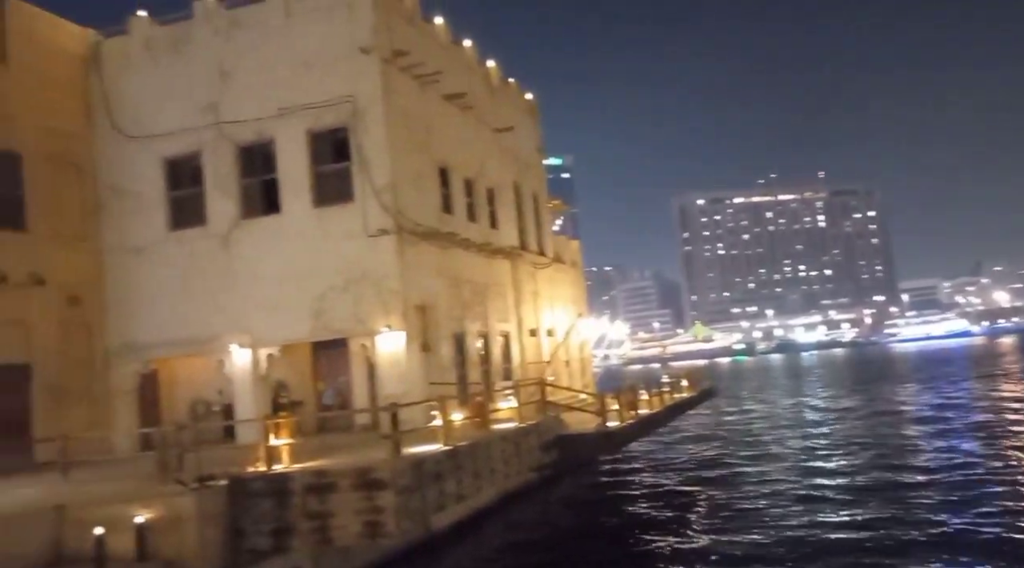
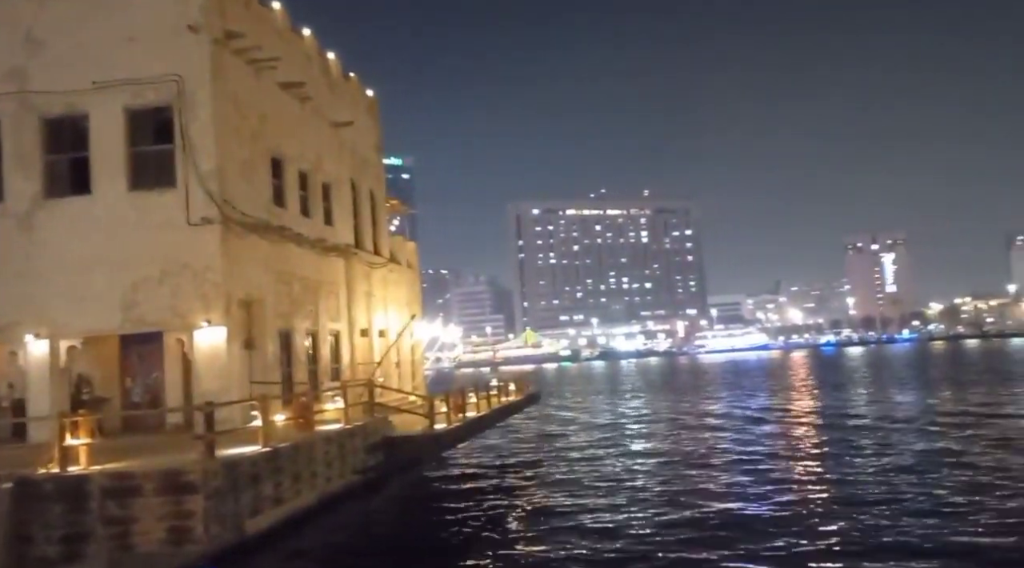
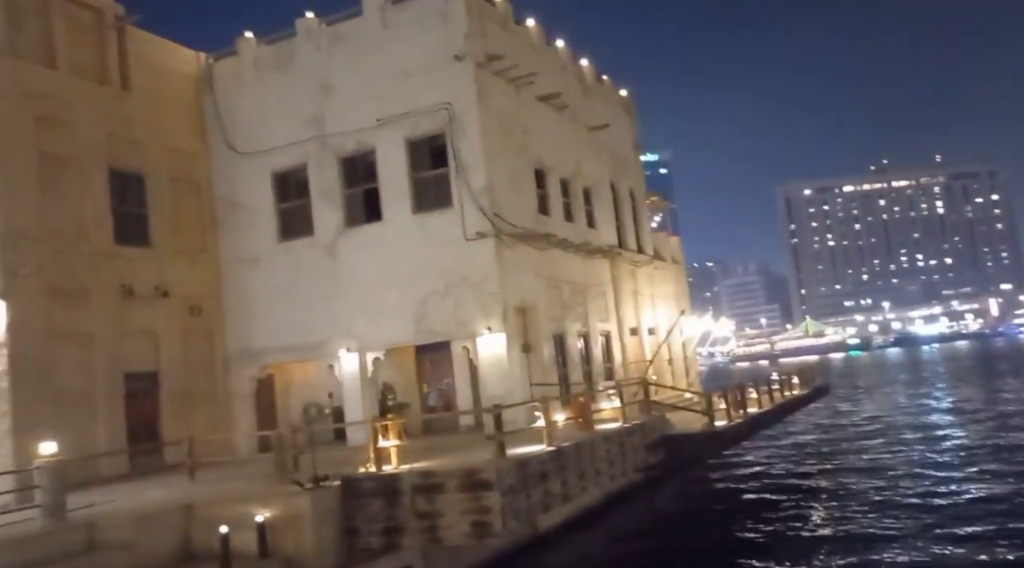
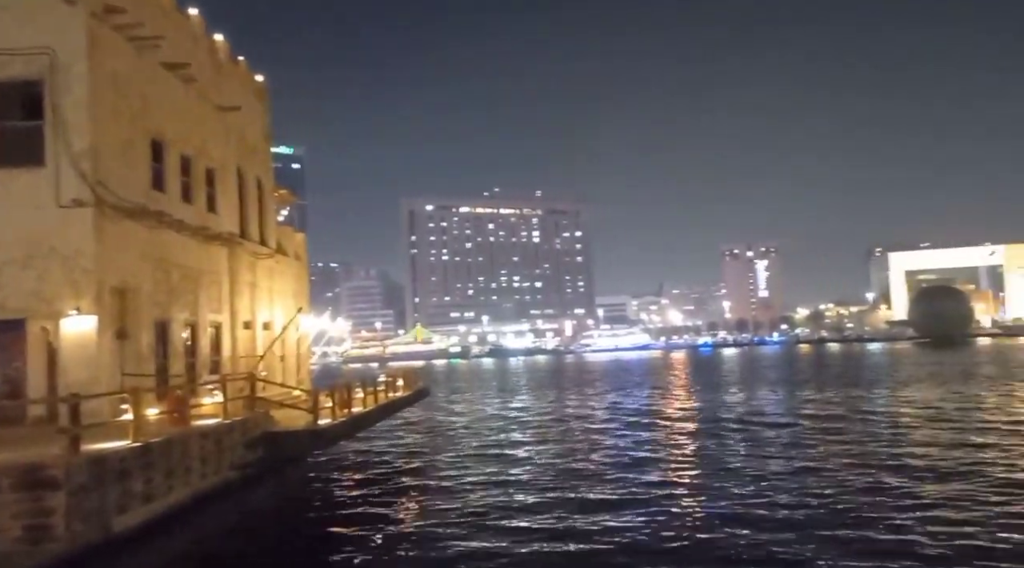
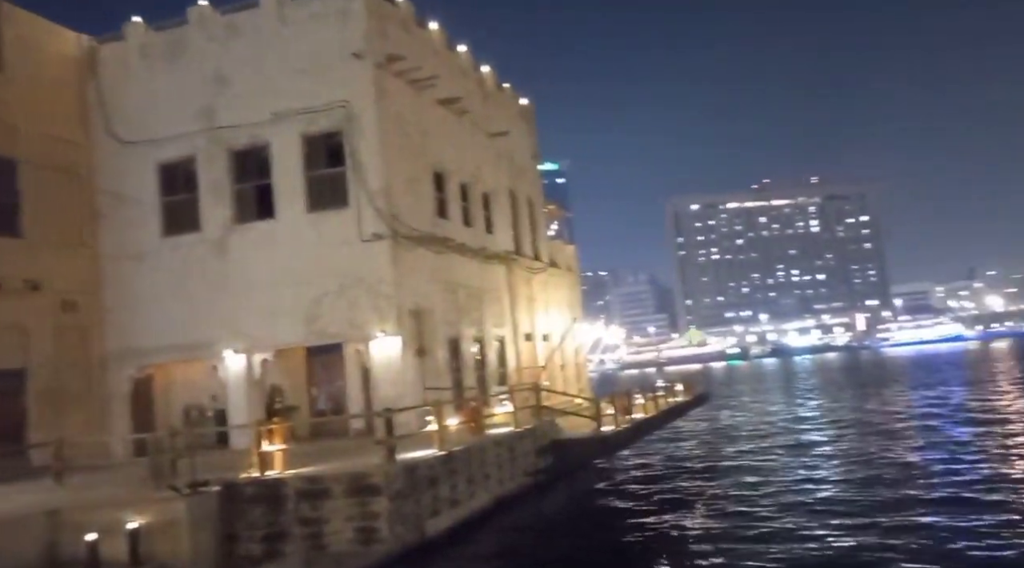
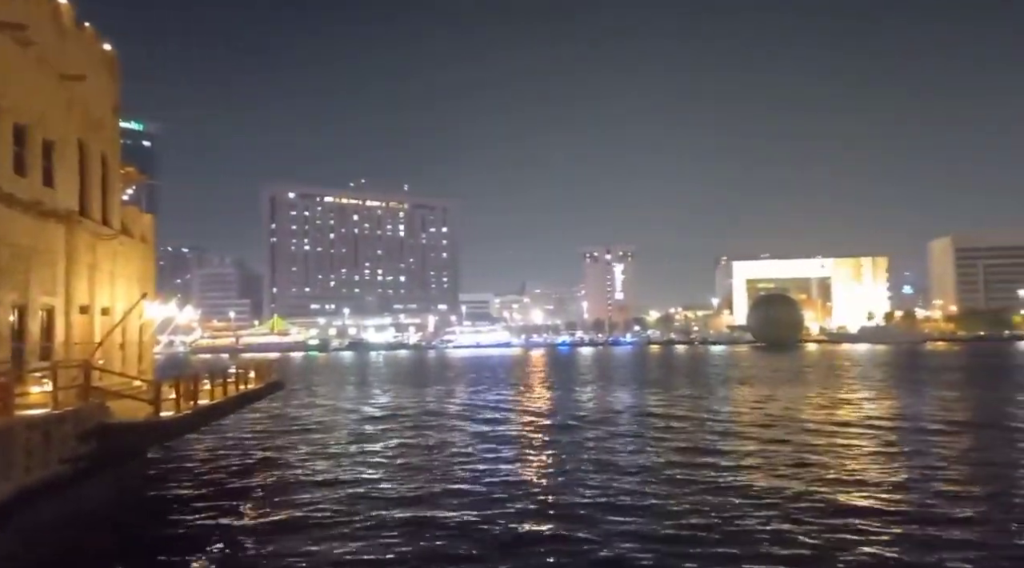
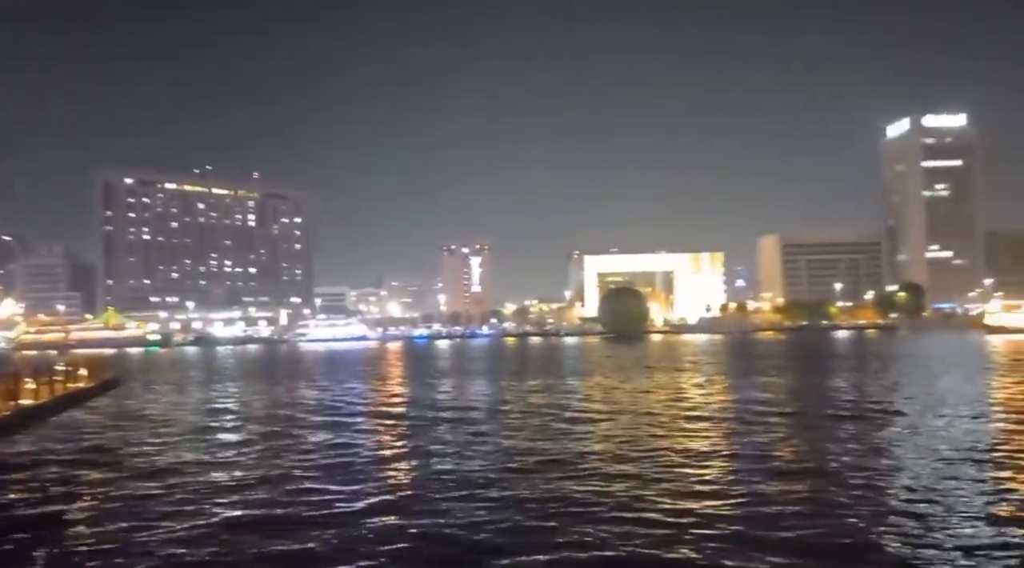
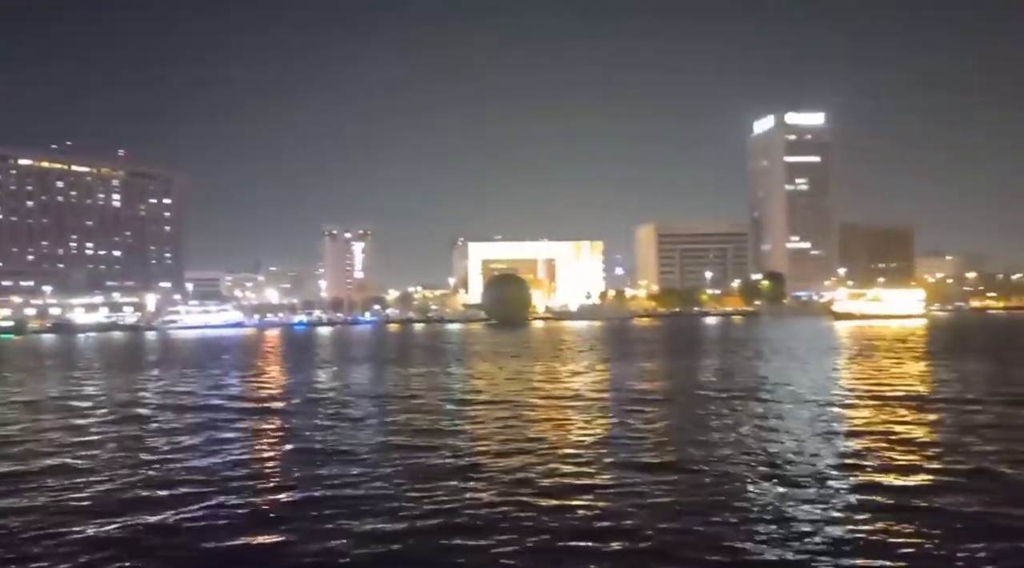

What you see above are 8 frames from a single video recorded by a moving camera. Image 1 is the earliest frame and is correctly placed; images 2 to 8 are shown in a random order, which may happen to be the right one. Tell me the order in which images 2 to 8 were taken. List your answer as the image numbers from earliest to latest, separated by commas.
3, 5, 2, 4, 6, 7, 8
